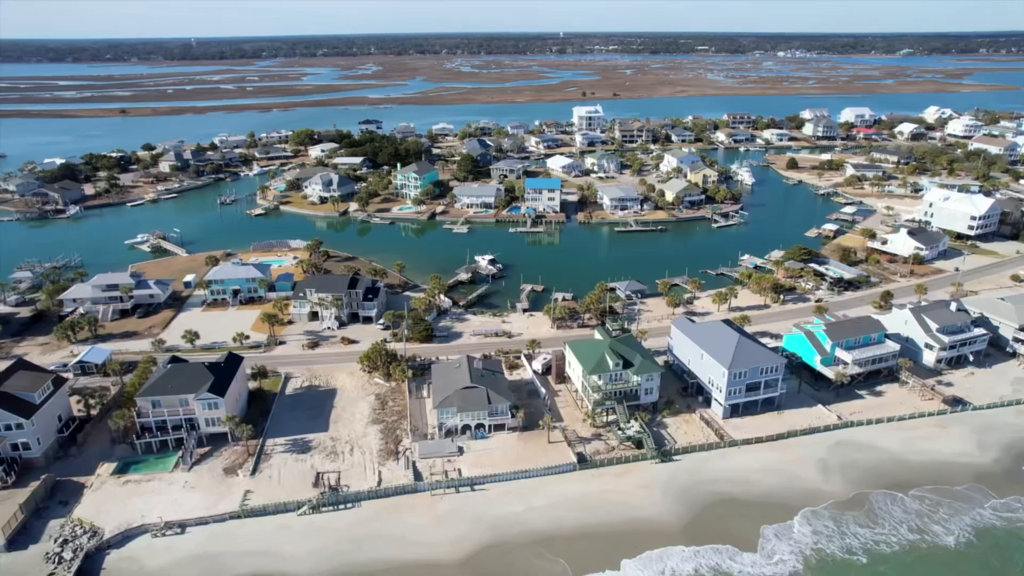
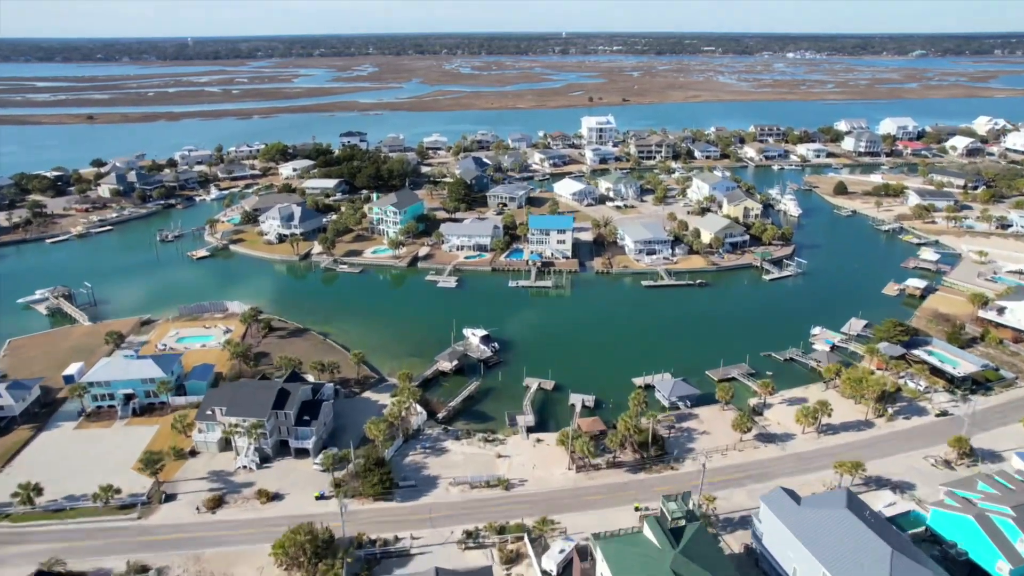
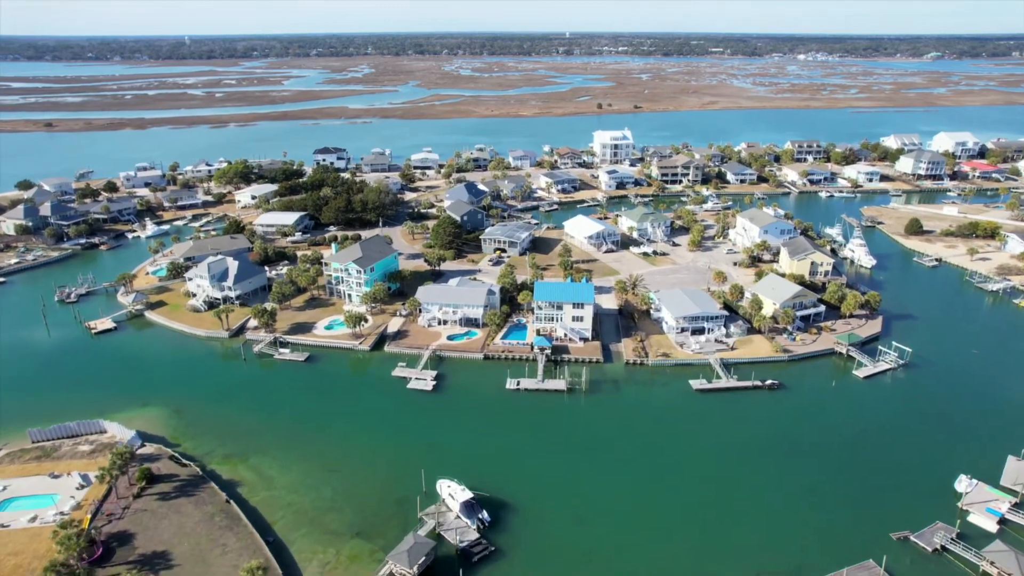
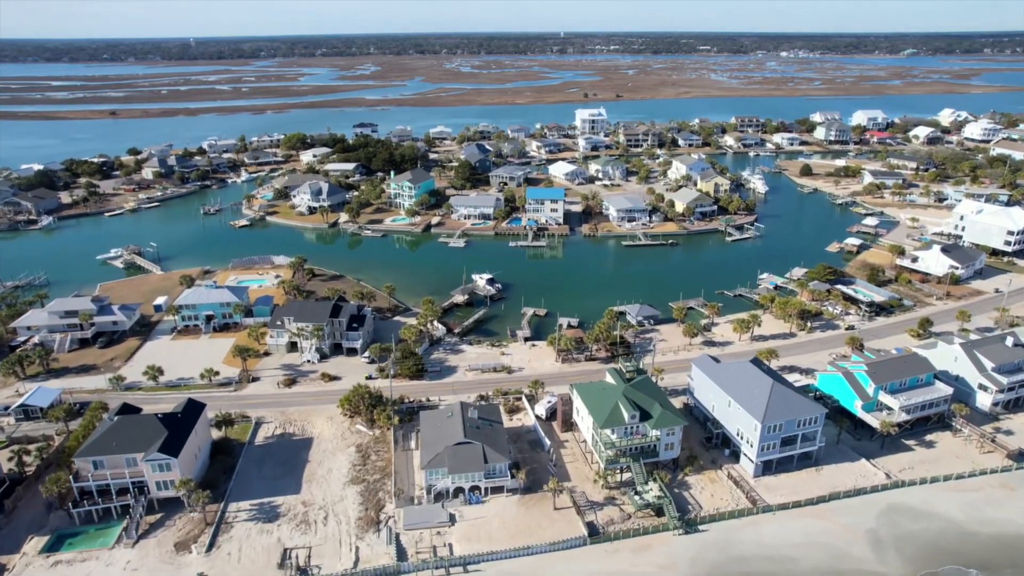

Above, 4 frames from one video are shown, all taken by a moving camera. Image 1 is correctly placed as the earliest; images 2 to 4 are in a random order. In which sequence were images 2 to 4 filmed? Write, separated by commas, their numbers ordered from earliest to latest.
4, 2, 3
